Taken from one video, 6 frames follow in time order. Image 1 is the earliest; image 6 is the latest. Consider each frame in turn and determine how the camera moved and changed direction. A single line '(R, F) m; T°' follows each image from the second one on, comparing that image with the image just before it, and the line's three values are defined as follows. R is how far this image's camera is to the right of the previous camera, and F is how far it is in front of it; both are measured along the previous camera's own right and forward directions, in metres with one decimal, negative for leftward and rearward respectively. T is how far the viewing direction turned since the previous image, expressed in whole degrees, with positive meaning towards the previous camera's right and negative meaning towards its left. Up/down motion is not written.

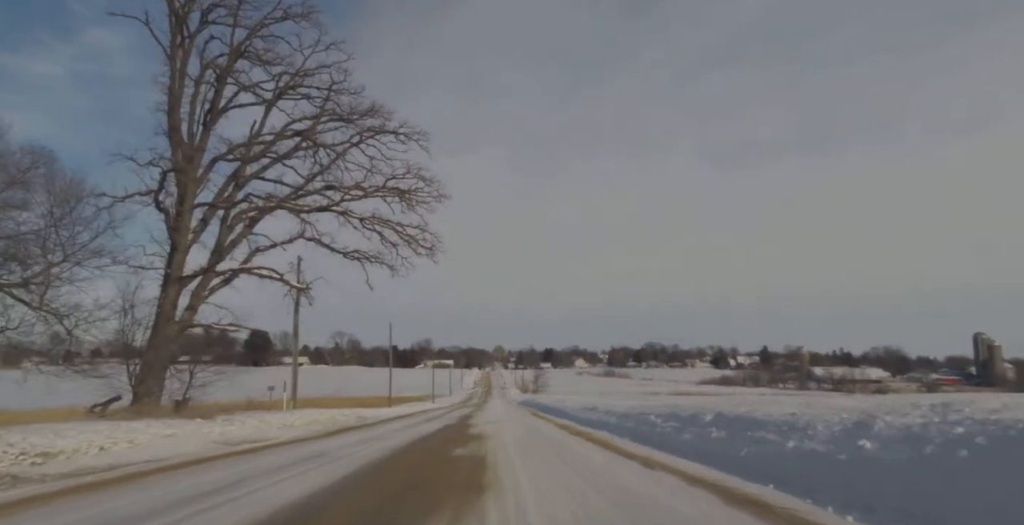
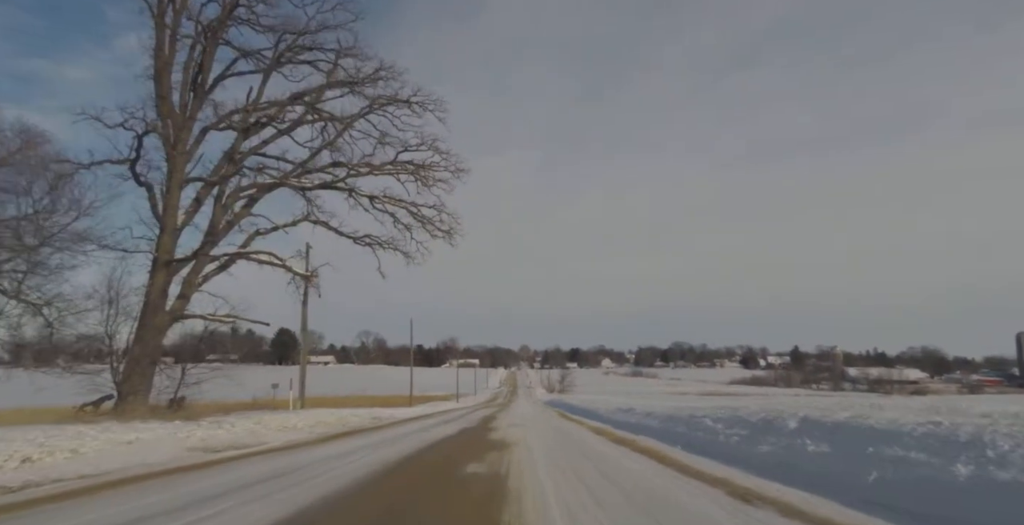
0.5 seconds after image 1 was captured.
(0.0, +1.0) m; -2°
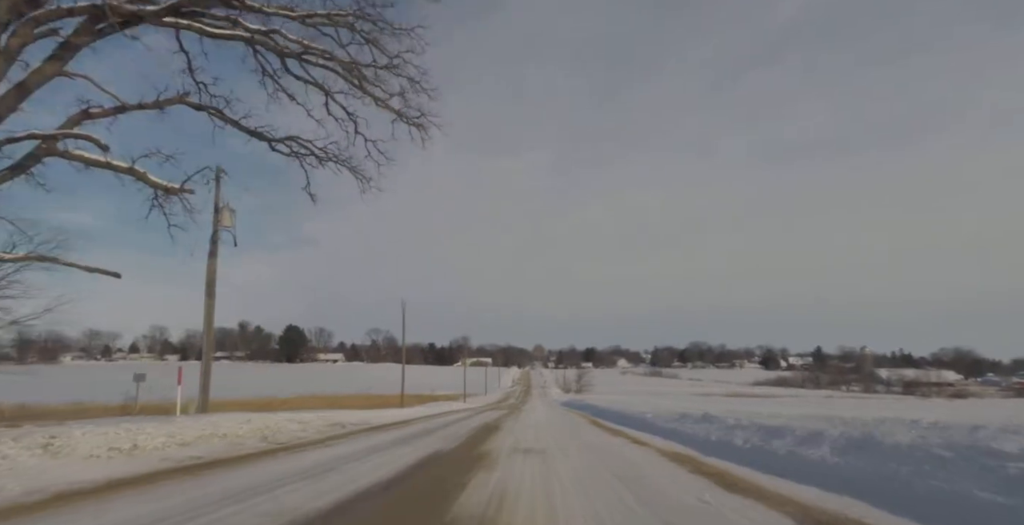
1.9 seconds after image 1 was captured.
(0.0, +3.4) m; -1°
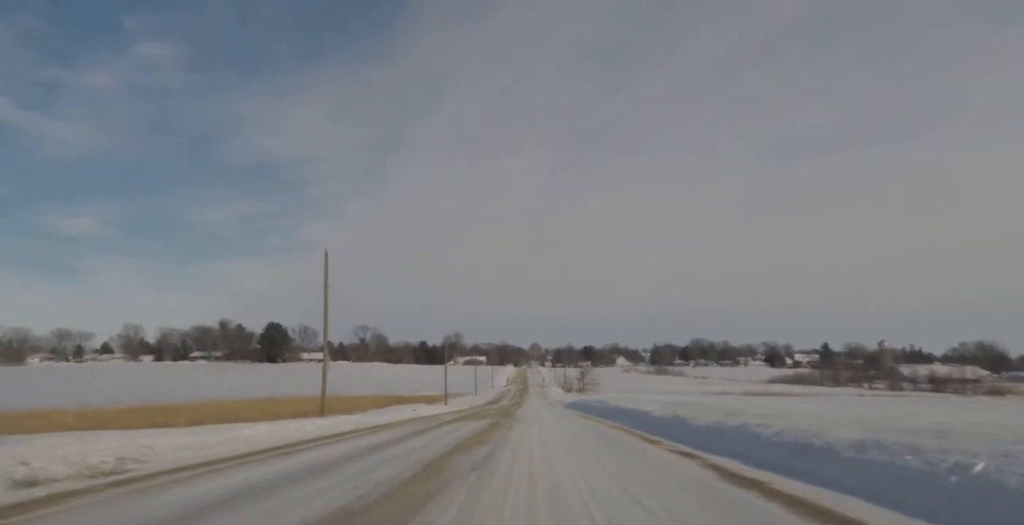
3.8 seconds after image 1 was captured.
(+0.1, +6.2) m; 0°
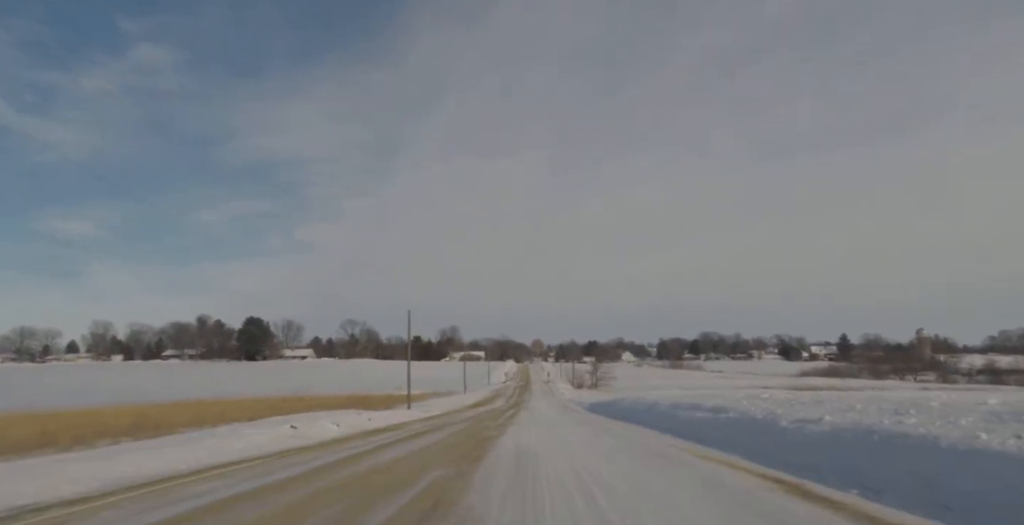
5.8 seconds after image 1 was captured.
(+0.2, +8.3) m; 0°
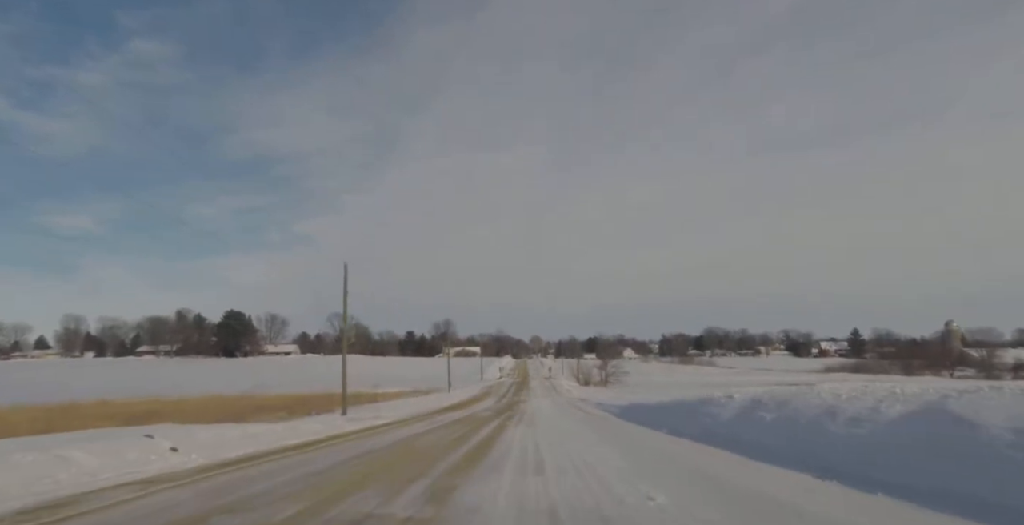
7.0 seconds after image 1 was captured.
(+0.1, +6.0) m; 0°
